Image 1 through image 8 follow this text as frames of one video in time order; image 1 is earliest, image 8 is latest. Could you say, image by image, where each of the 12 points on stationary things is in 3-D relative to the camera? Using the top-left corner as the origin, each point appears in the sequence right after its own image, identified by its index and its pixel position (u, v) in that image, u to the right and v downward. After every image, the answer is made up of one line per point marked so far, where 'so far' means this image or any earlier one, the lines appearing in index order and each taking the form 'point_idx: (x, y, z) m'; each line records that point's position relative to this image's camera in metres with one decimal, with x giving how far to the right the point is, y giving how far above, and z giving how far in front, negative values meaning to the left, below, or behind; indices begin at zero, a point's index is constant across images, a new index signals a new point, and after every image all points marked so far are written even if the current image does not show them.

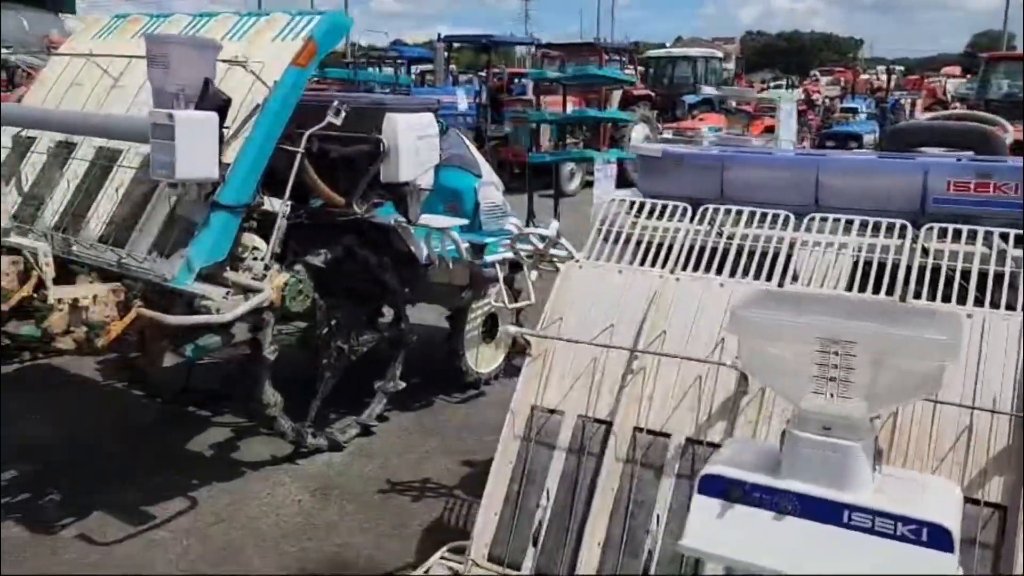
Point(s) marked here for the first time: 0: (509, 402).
0: (0.0, -0.9, +6.7) m
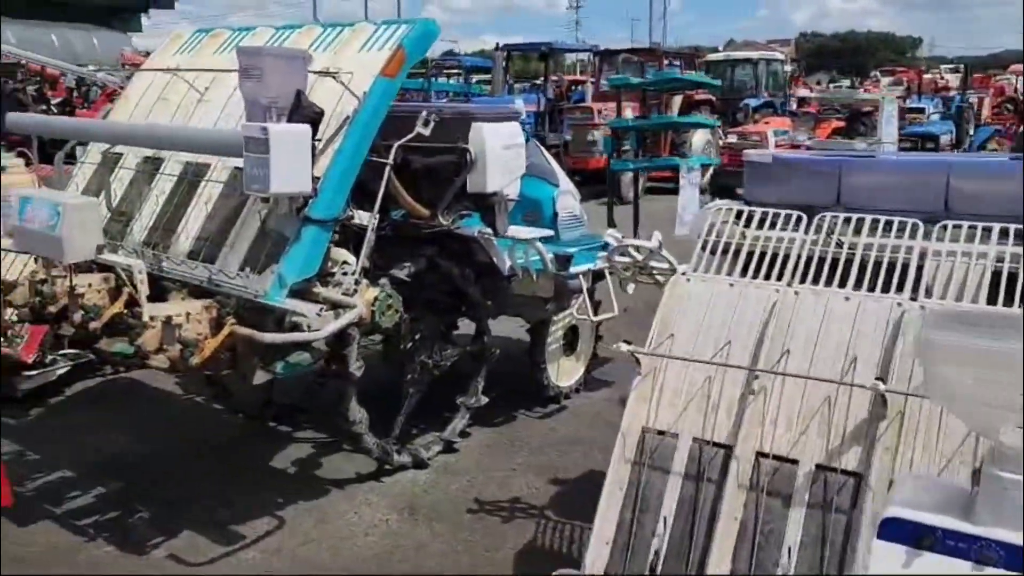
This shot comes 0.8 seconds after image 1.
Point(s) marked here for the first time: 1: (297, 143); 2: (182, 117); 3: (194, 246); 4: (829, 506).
0: (+0.6, -1.0, +6.5) m
1: (-1.0, +0.7, +4.0) m
2: (-2.0, +1.0, +5.2) m
3: (-1.8, +0.2, +4.7) m
4: (+1.2, -0.8, +3.2) m
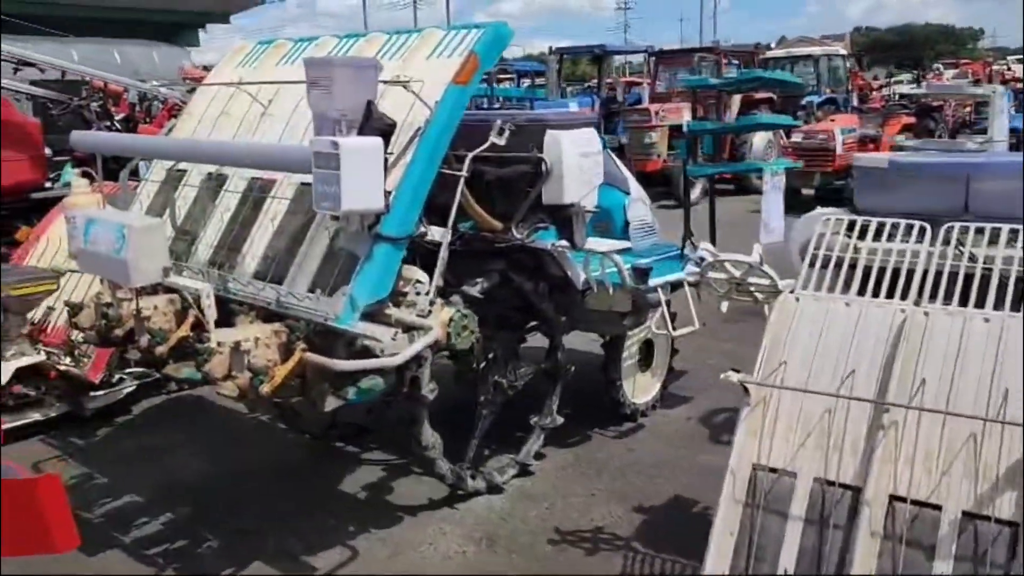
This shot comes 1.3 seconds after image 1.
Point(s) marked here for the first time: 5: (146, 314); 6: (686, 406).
0: (+1.2, -1.1, +6.1) m
1: (-0.6, +0.6, +3.7) m
2: (-1.6, +0.9, +5.1) m
3: (-1.3, +0.1, +4.5) m
4: (+1.6, -0.9, +2.9) m
5: (-1.9, -0.1, +4.4) m
6: (+1.4, -0.9, +6.6) m
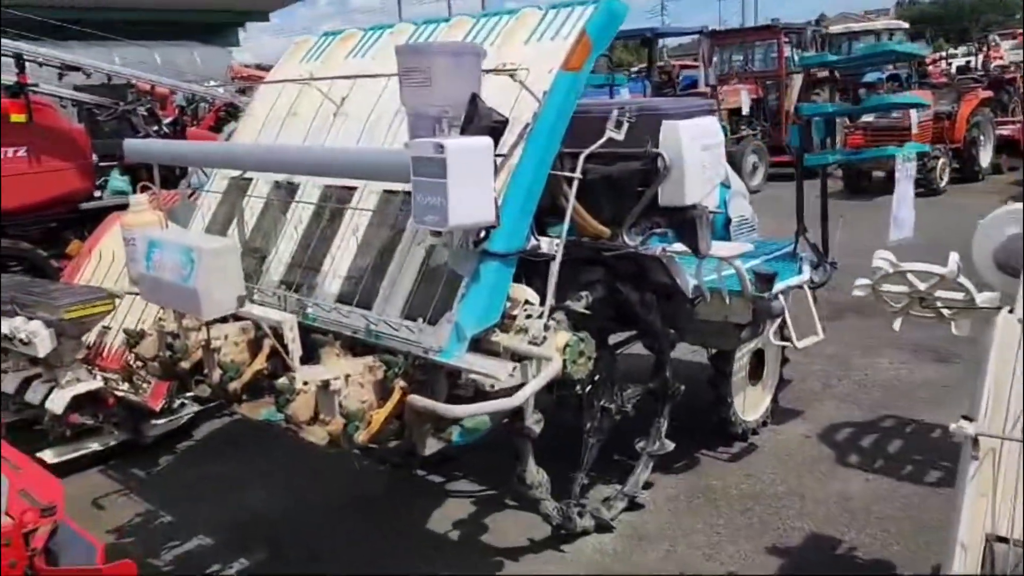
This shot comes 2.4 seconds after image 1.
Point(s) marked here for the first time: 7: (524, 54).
0: (+1.8, -1.1, +5.5) m
1: (-0.1, +0.5, +3.1) m
2: (-1.0, +0.8, +4.5) m
3: (-0.8, 0.0, +3.9) m
4: (+2.1, -1.0, +2.2) m
5: (-1.4, -0.3, +3.9) m
6: (+2.0, -0.9, +5.9) m
7: (0.0, +1.1, +3.8) m
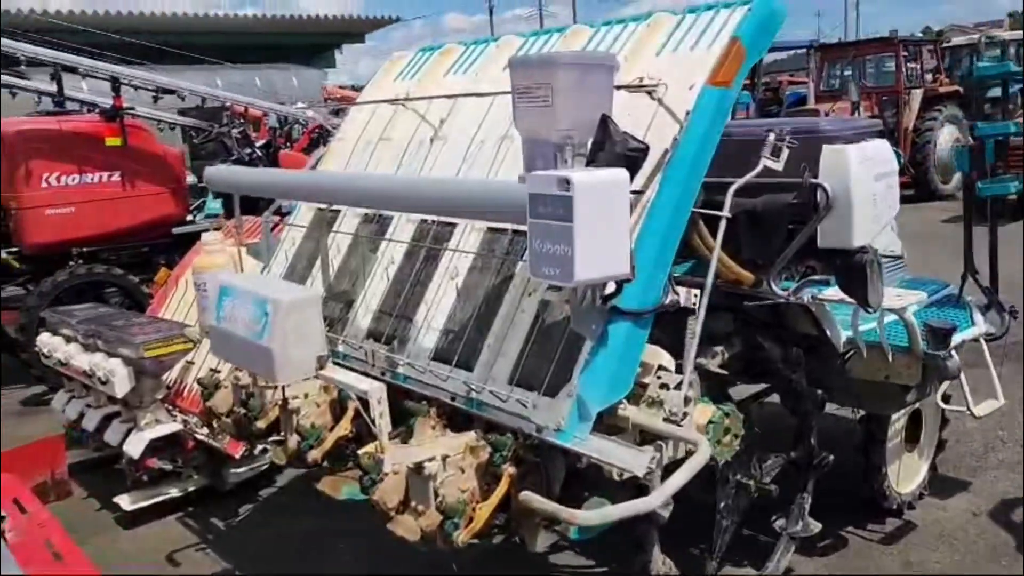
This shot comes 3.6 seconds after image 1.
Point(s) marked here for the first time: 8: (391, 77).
0: (+2.4, -1.4, +4.6) m
1: (+0.3, +0.3, +2.5) m
2: (-0.5, +0.6, +4.0) m
3: (-0.3, -0.2, +3.3) m
4: (+2.4, -1.2, +1.3) m
5: (-0.9, -0.5, +3.4) m
6: (+2.7, -1.2, +5.0) m
7: (+0.5, +0.8, +3.2) m
8: (-0.7, +1.2, +4.7) m
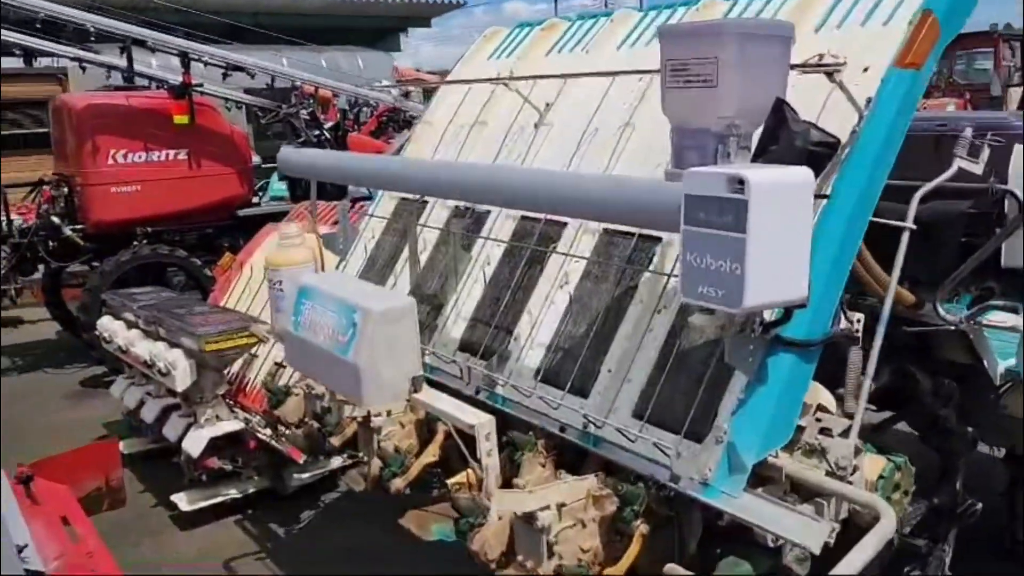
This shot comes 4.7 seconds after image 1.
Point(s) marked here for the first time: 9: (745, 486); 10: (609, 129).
0: (+2.9, -1.5, +4.0) m
1: (+0.7, +0.2, +2.0) m
2: (0.0, +0.6, +3.5) m
3: (+0.1, -0.2, +2.9) m
4: (+2.6, -1.3, +0.7) m
5: (-0.5, -0.5, +2.9) m
6: (+3.2, -1.4, +4.4) m
7: (+1.0, +0.8, +2.7) m
8: (-0.1, +1.2, +4.2) m
9: (+0.6, -0.5, +2.3) m
10: (+0.4, +0.6, +3.2) m
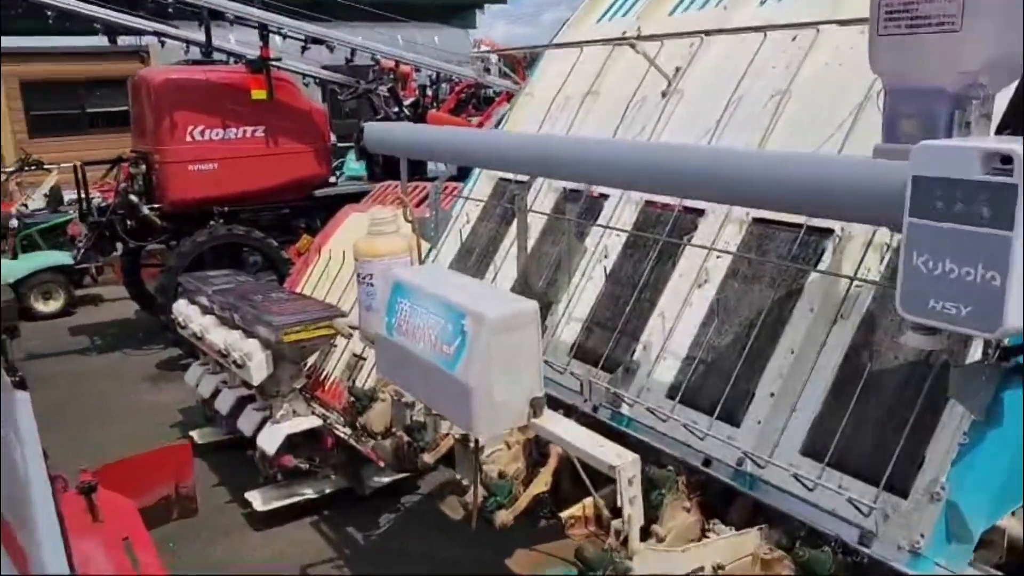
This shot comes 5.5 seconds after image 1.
0: (+3.3, -1.5, +3.3) m
1: (+1.0, +0.2, +1.4) m
2: (+0.4, +0.6, +3.0) m
3: (+0.5, -0.2, +2.4) m
4: (+2.8, -1.4, 0.0) m
5: (-0.1, -0.5, +2.5) m
6: (+3.6, -1.4, +3.7) m
7: (+1.3, +0.8, +2.1) m
8: (+0.4, +1.2, +3.7) m
9: (+0.9, -0.6, +1.7) m
10: (+0.8, +0.6, +2.7) m
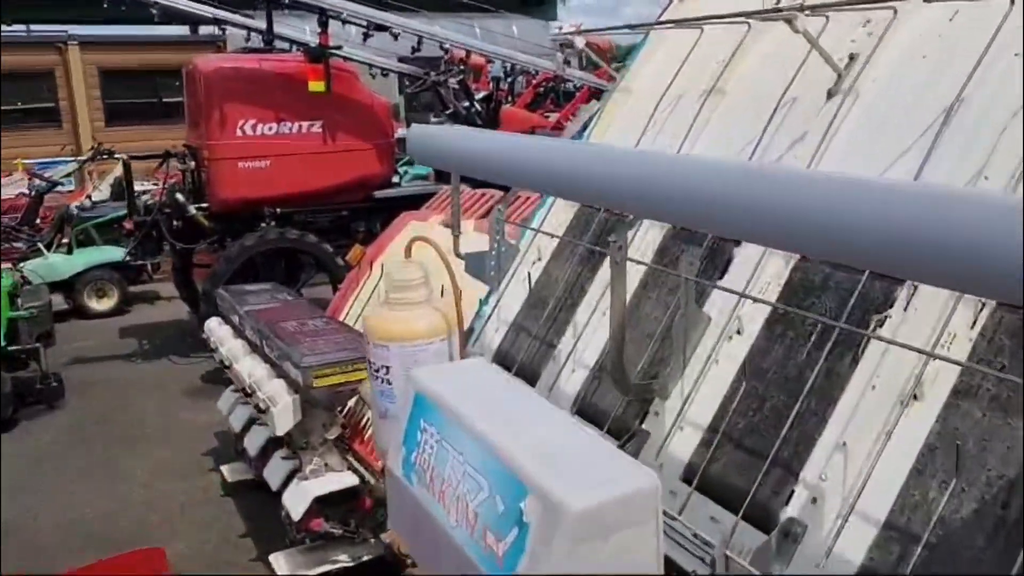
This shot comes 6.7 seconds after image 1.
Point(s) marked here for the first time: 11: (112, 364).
0: (+3.5, -1.8, +2.1) m
1: (+1.0, -0.1, +0.5) m
2: (+0.7, +0.4, +2.0) m
3: (+0.6, -0.5, +1.4) m
4: (+2.7, -1.7, -1.1) m
5: (+0.1, -0.7, +1.6) m
6: (+3.8, -1.7, +2.5) m
7: (+1.5, +0.5, +1.1) m
8: (+0.7, +1.0, +2.7) m
9: (+1.0, -0.8, +0.8) m
10: (+1.0, +0.4, +1.7) m
11: (-3.9, -0.7, +8.3) m
